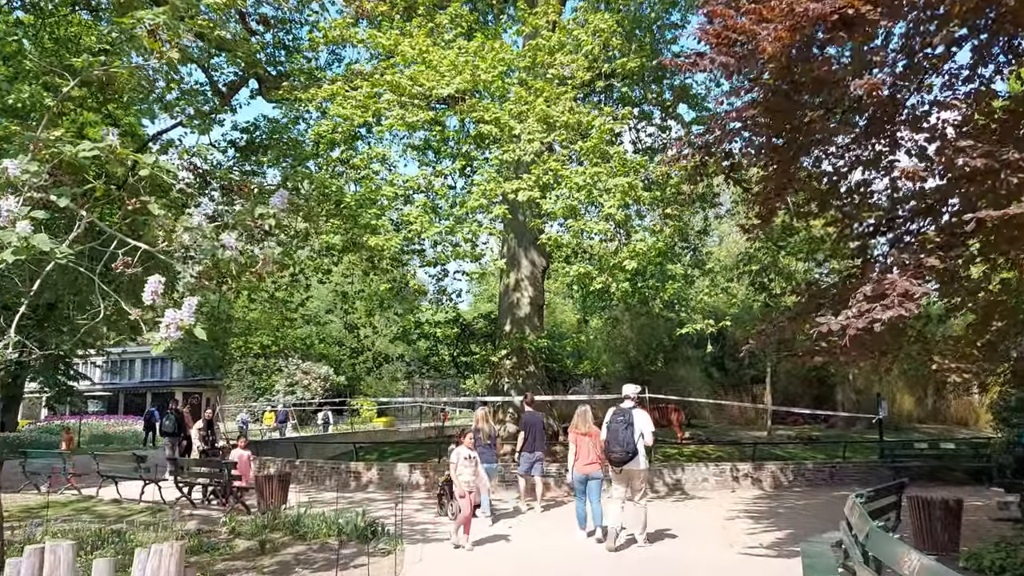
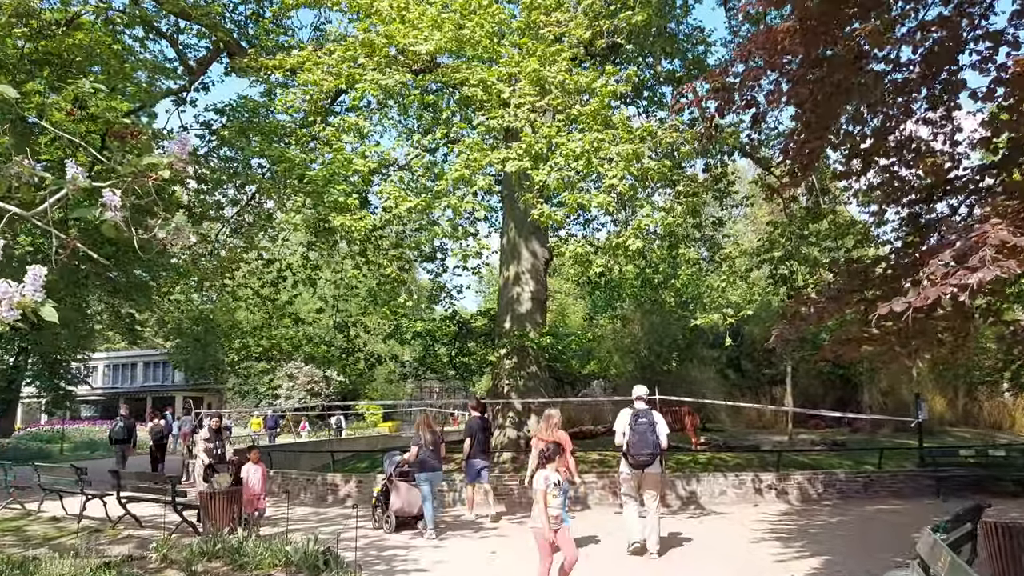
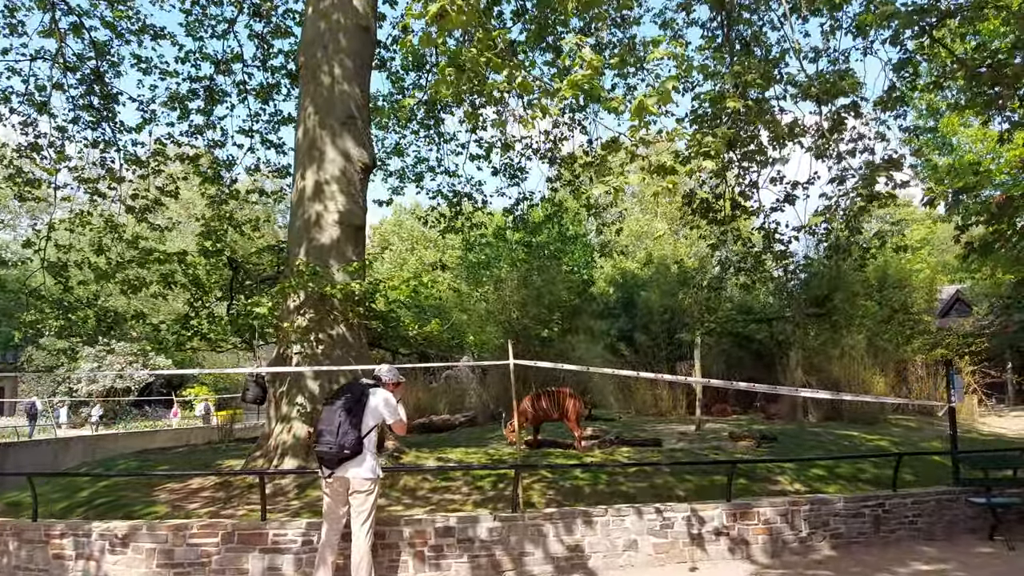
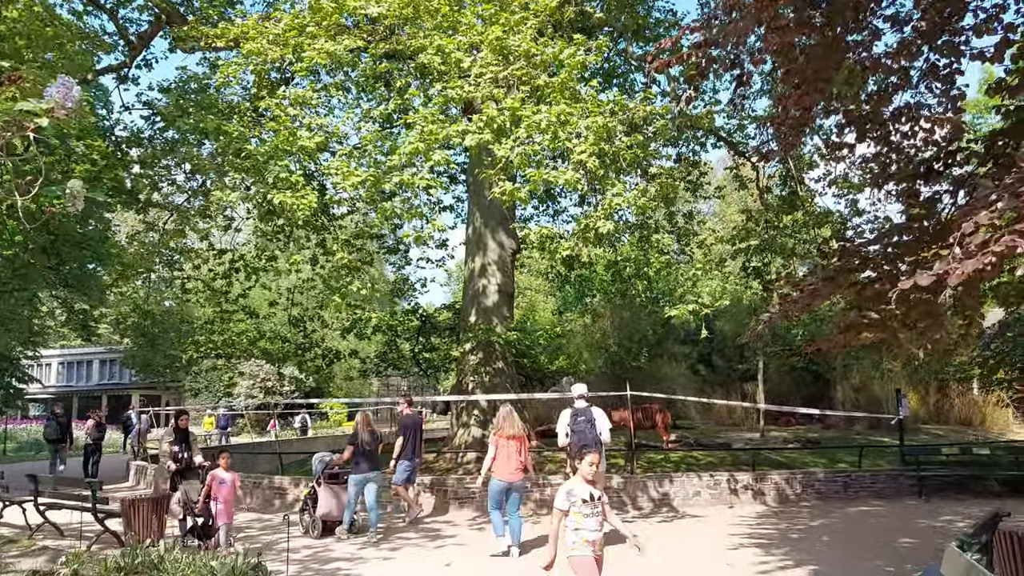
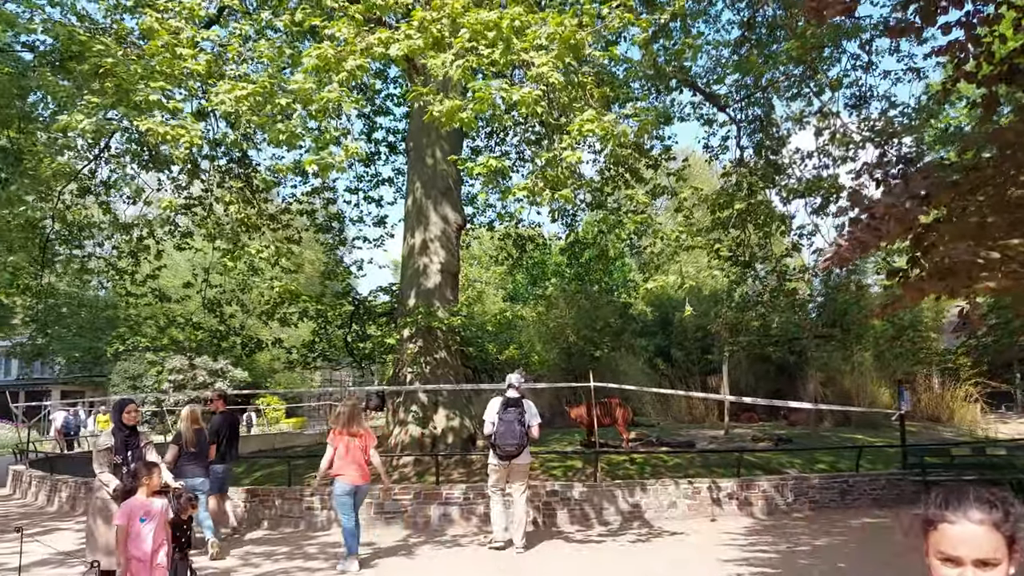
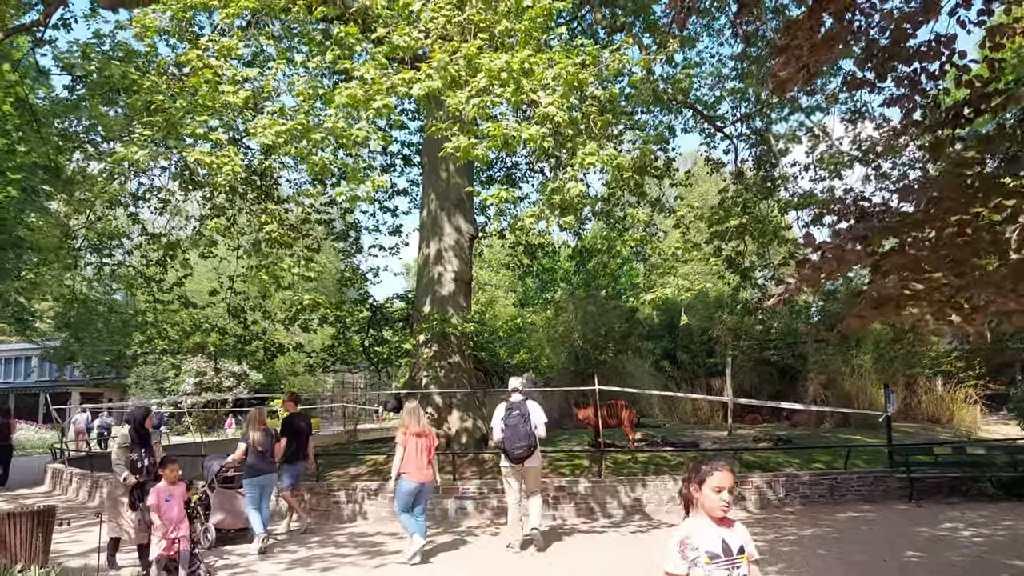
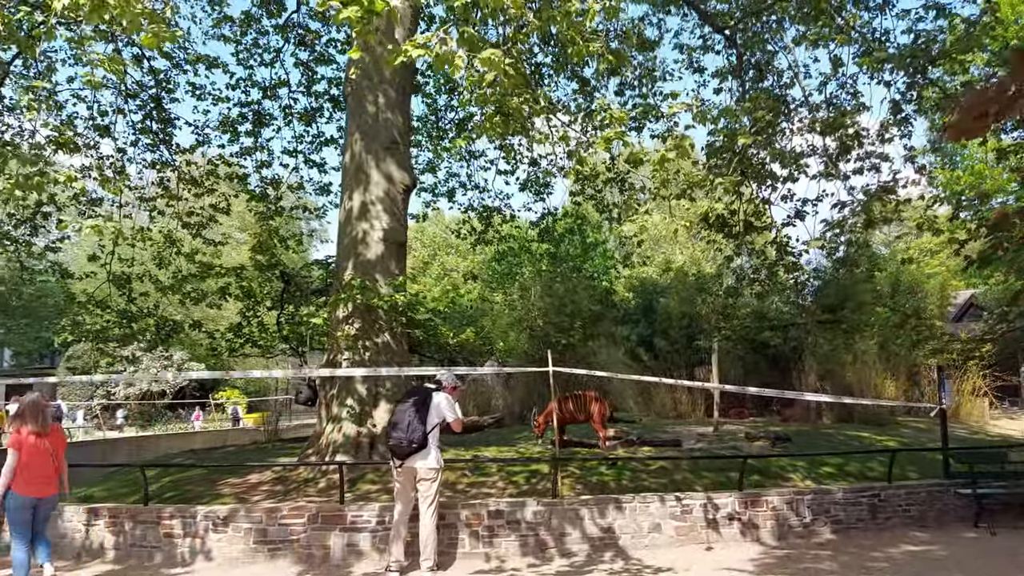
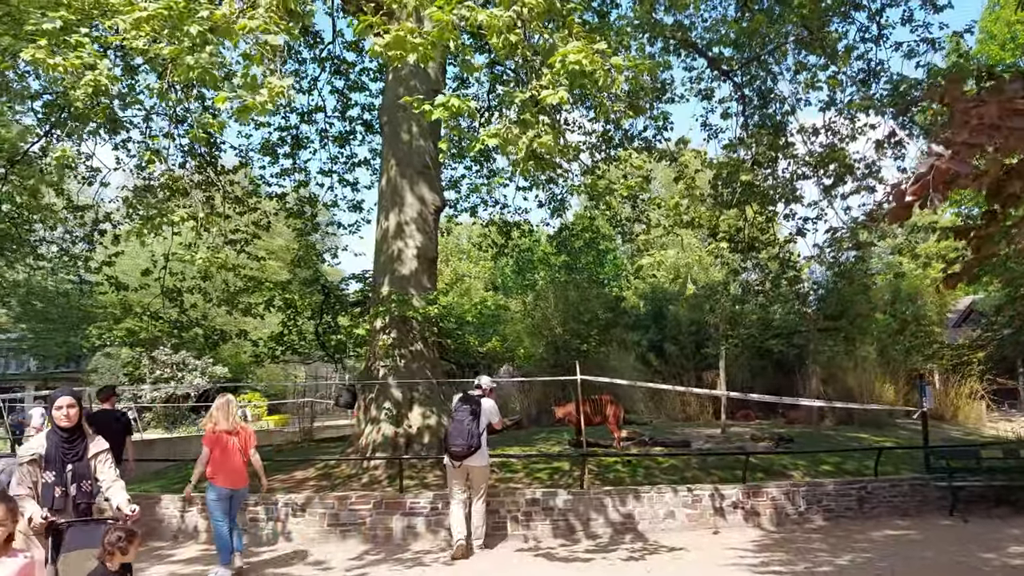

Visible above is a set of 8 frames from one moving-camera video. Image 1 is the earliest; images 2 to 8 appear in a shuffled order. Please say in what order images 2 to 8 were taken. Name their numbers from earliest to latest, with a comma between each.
2, 4, 6, 5, 8, 7, 3
